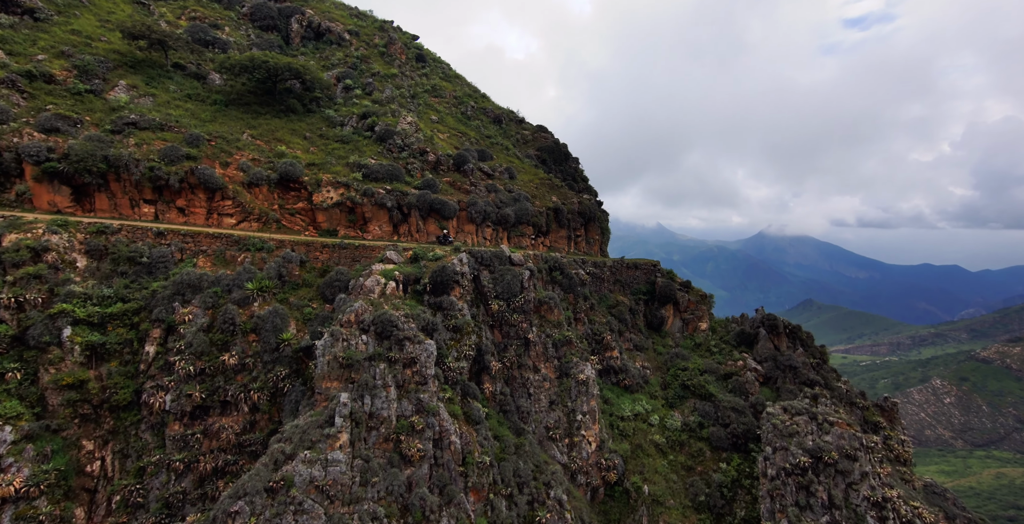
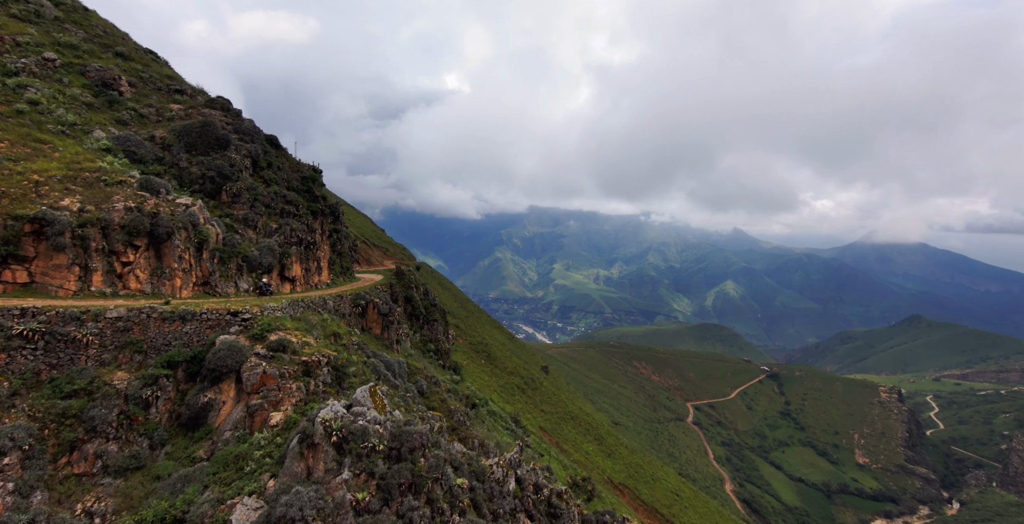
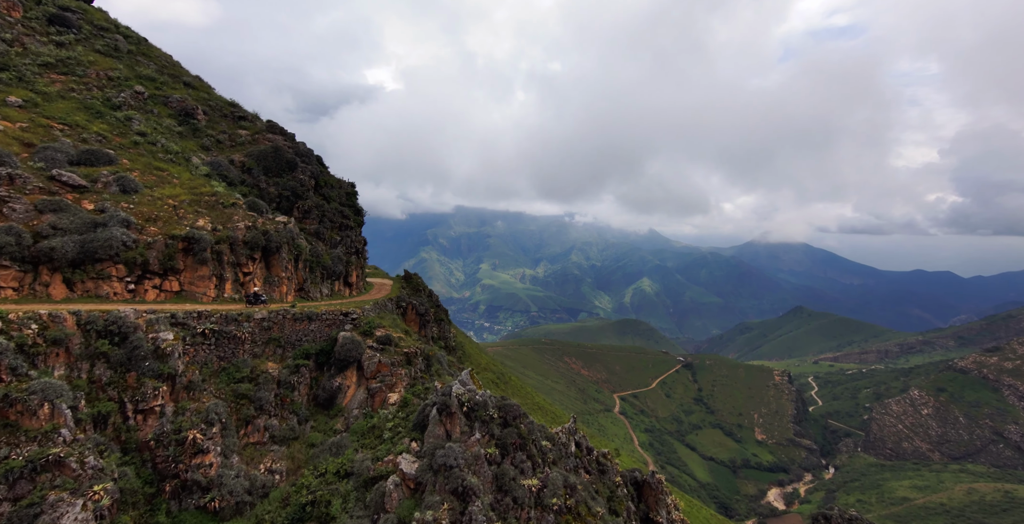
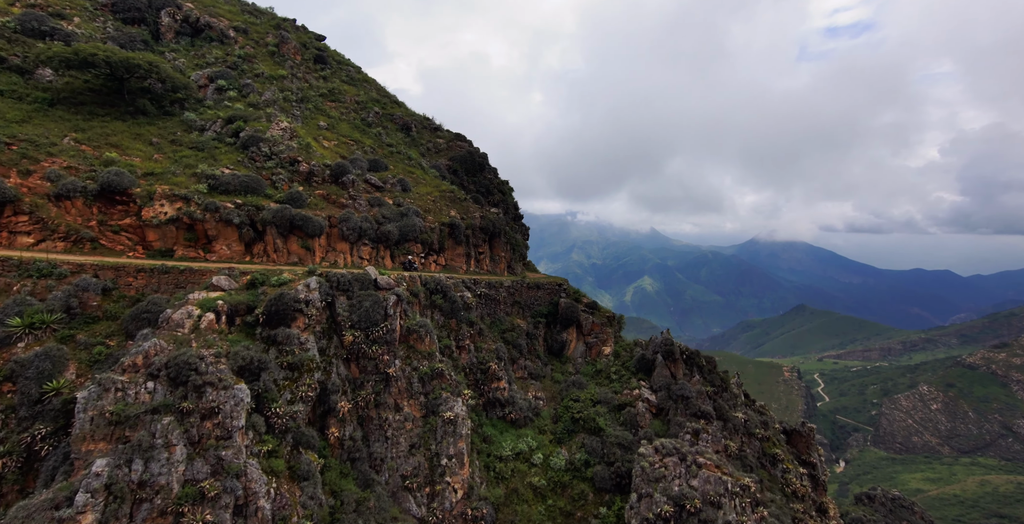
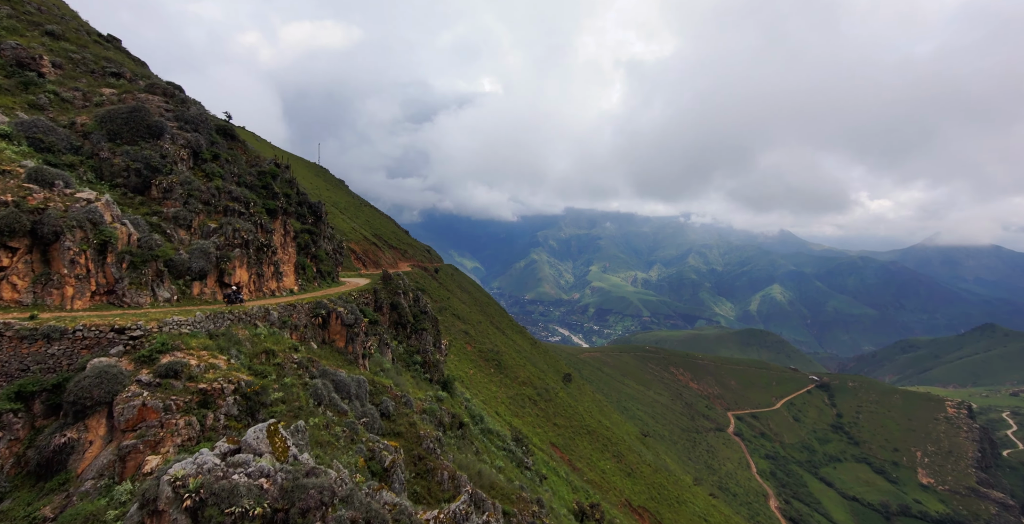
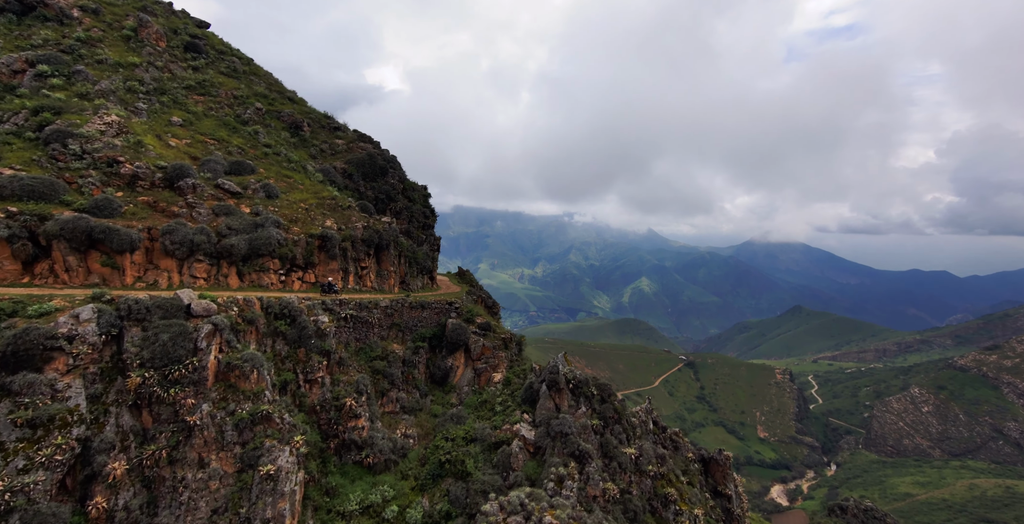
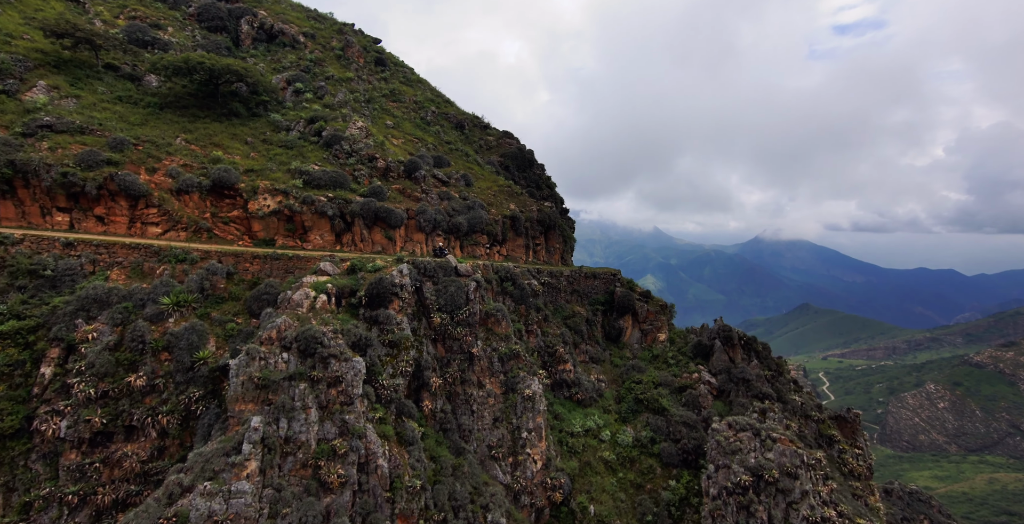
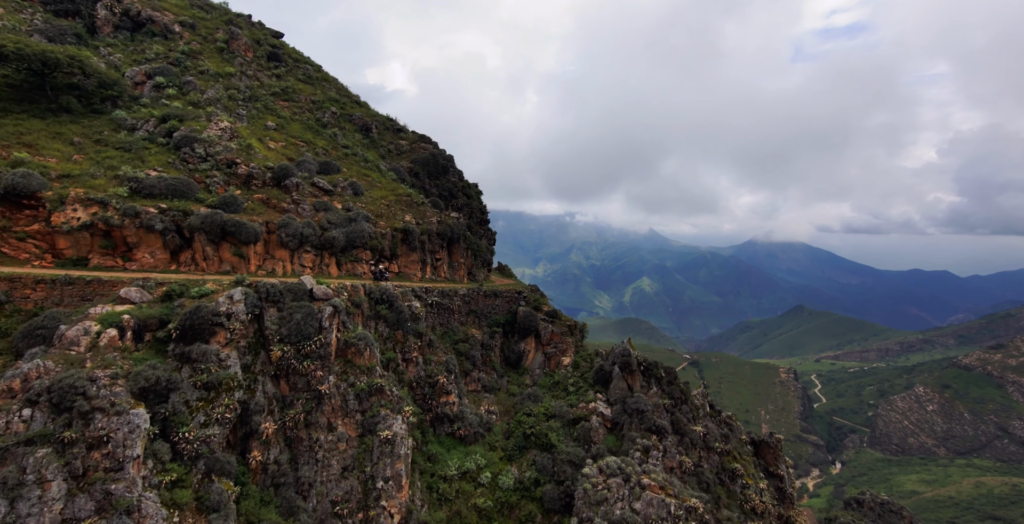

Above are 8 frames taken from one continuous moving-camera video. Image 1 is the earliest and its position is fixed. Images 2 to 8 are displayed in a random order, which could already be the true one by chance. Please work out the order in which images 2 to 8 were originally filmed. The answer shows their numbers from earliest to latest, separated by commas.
7, 4, 8, 6, 3, 2, 5
